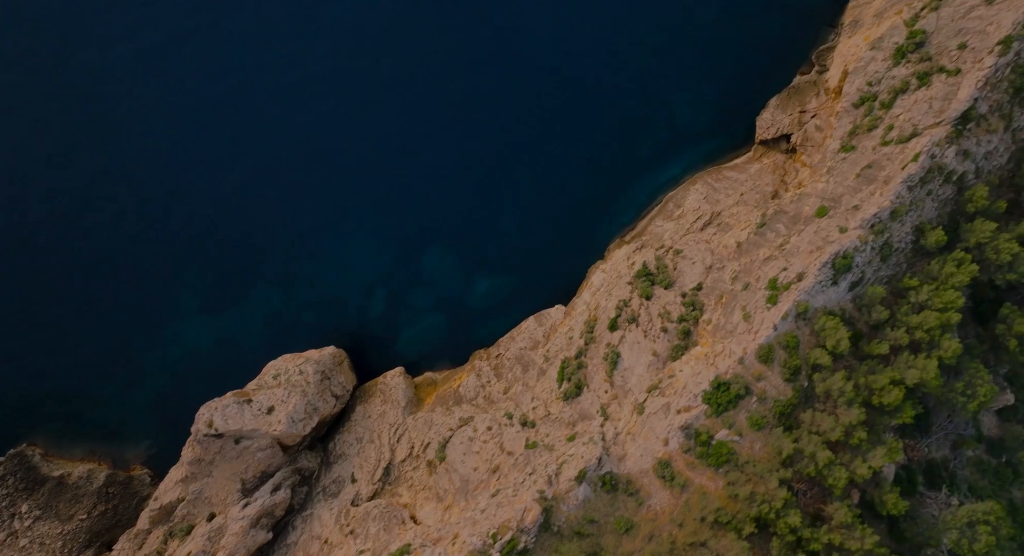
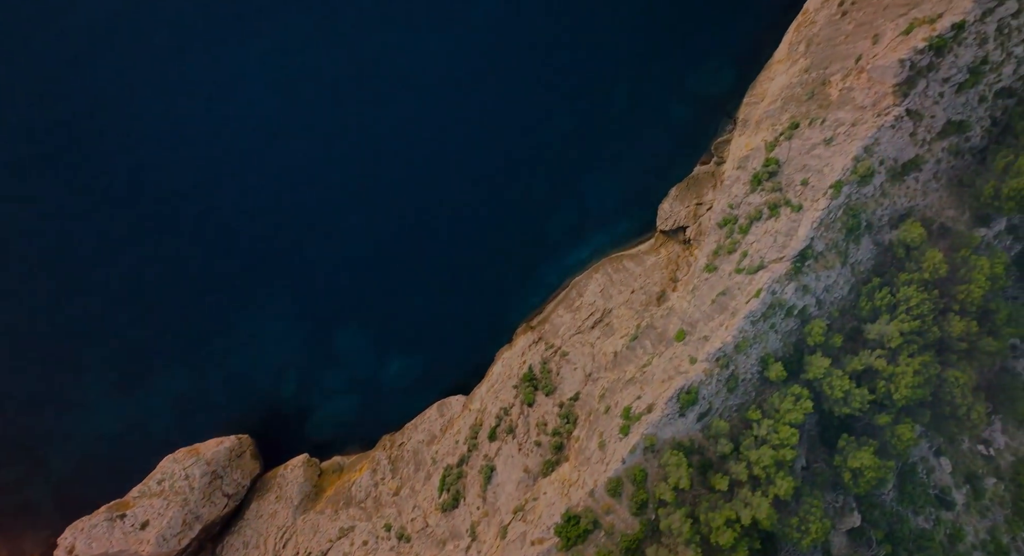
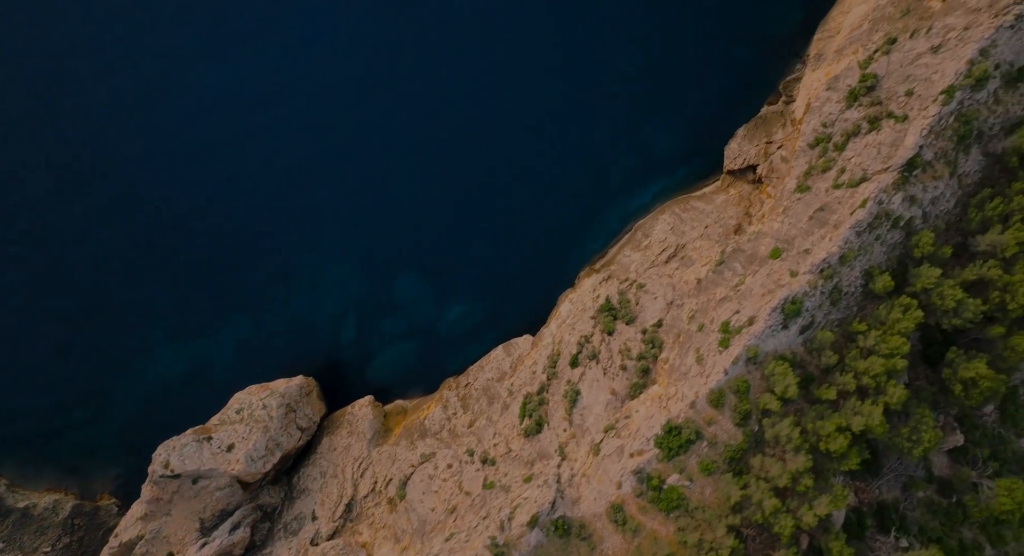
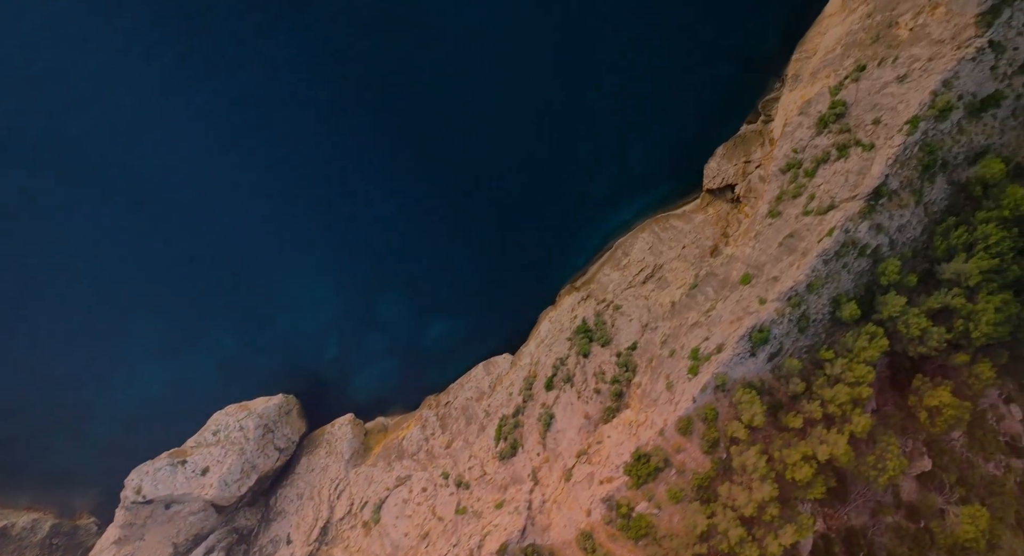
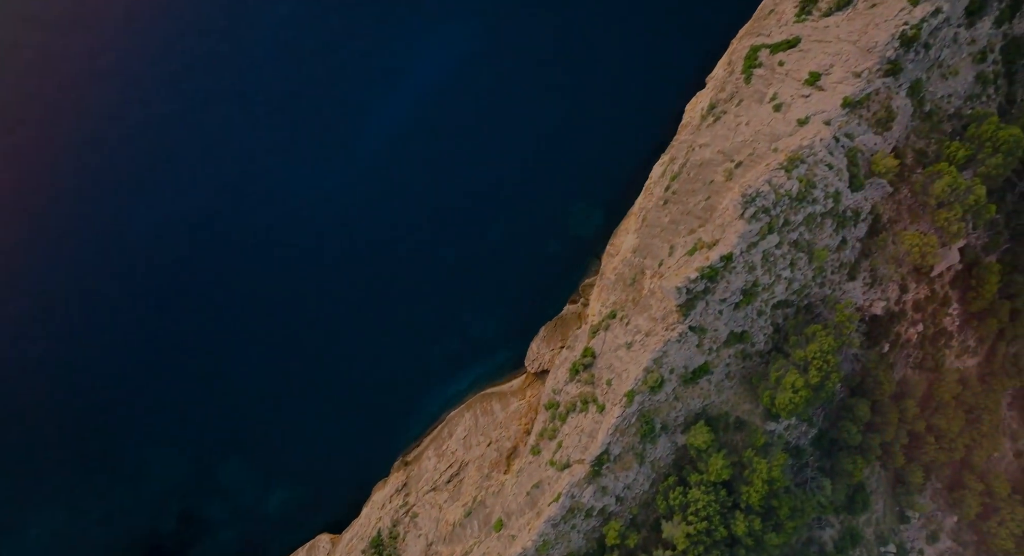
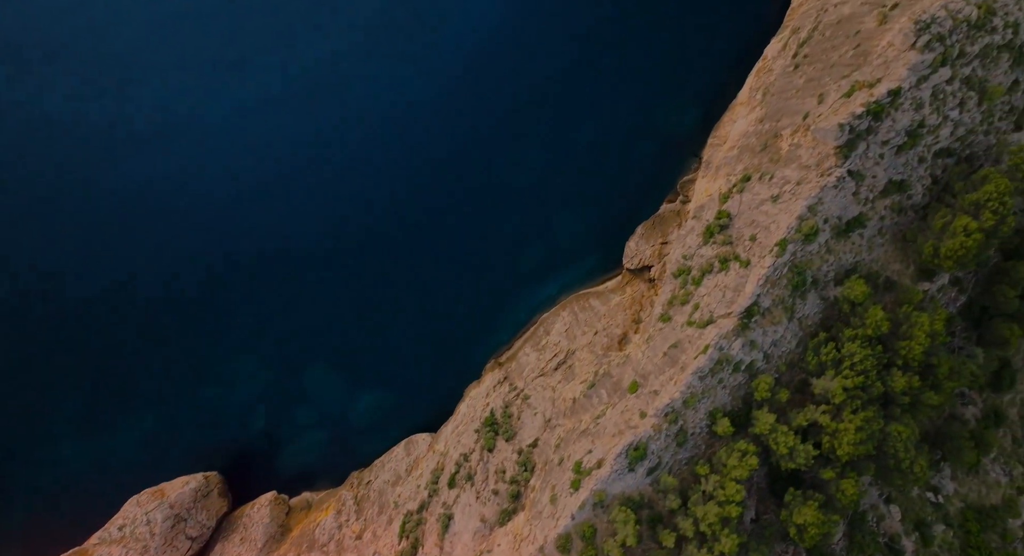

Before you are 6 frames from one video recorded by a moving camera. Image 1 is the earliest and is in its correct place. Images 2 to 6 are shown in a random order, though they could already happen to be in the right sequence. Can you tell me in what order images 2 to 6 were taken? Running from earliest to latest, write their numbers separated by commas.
3, 4, 2, 6, 5
